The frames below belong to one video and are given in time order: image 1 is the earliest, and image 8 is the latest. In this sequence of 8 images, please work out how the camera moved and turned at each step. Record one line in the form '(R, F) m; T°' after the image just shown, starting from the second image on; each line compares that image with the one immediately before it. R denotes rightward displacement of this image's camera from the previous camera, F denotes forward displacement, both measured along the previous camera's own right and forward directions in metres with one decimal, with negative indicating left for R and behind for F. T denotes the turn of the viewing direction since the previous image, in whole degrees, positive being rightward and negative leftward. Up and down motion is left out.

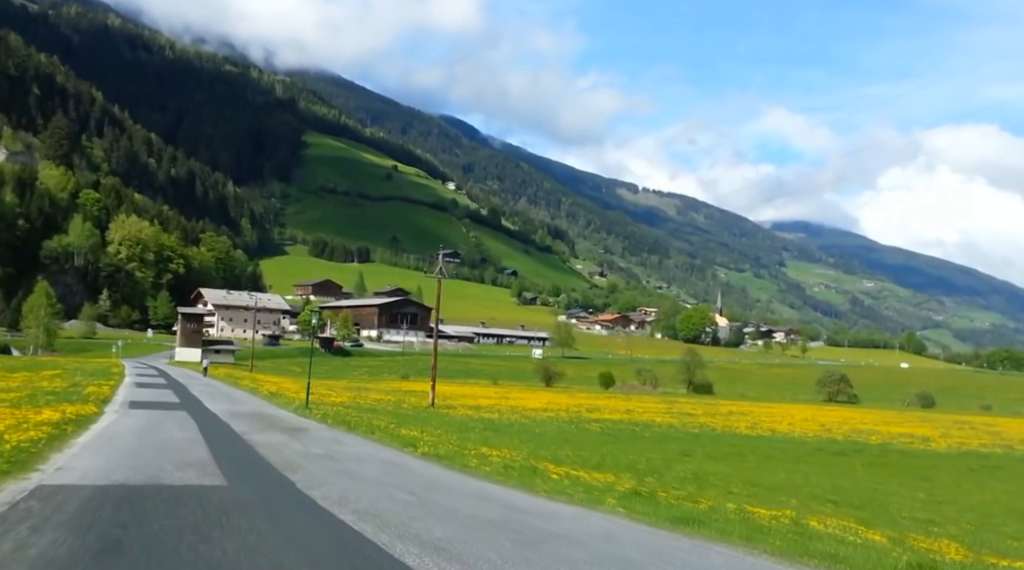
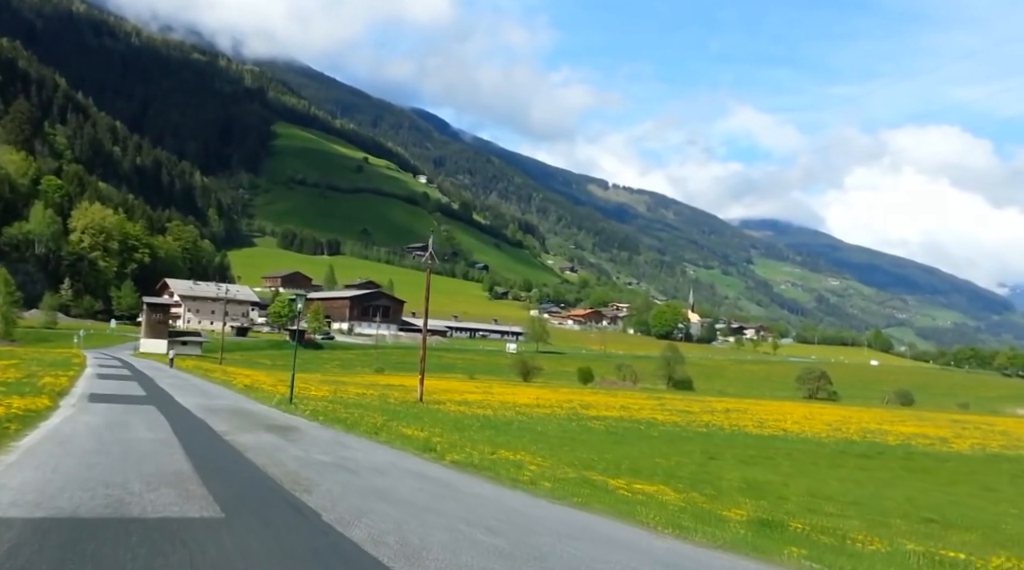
(-0.9, +2.1) m; +2°
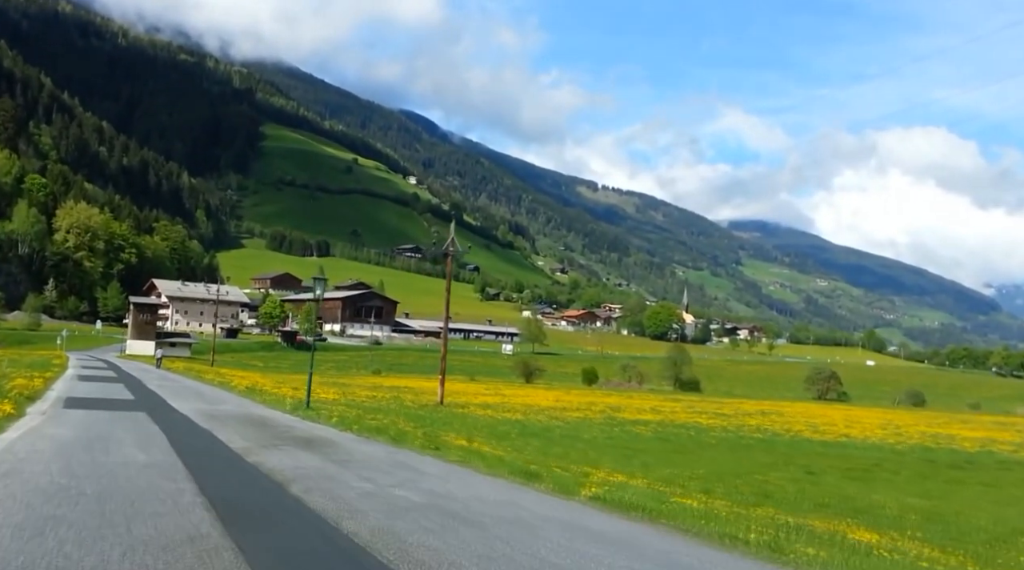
(-1.3, +3.0) m; +1°
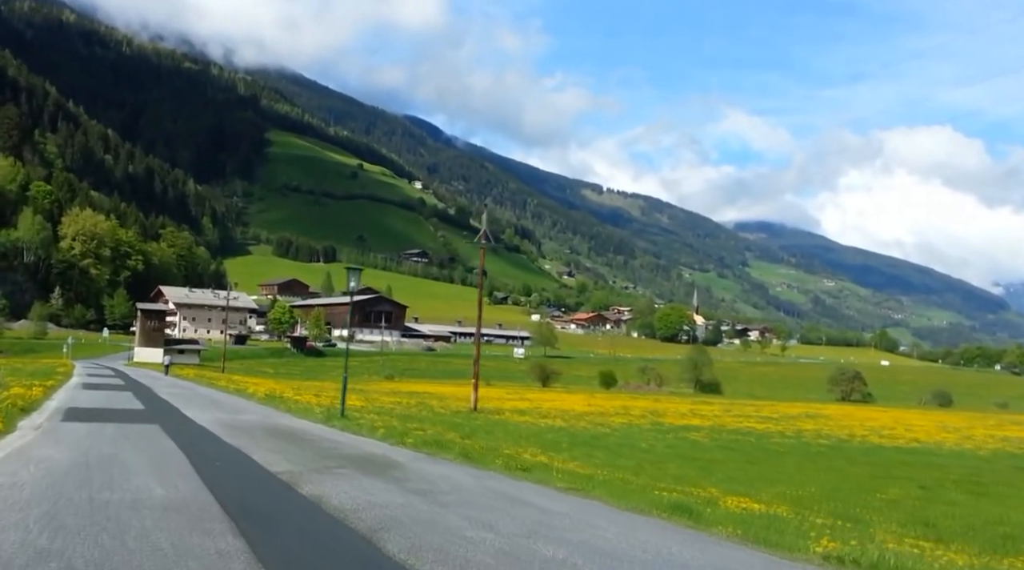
(-0.9, +2.0) m; 0°
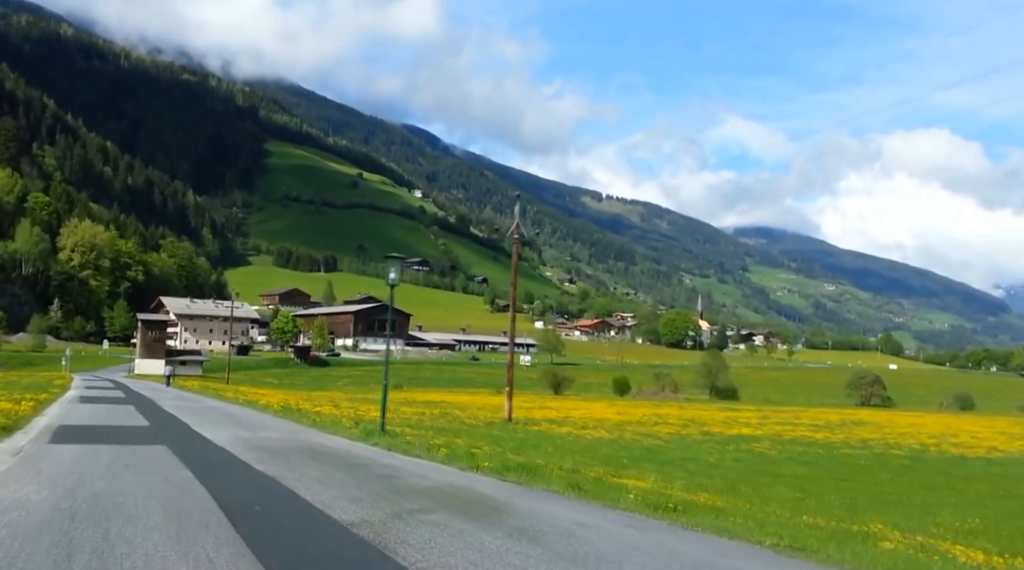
(-1.0, +2.1) m; 0°
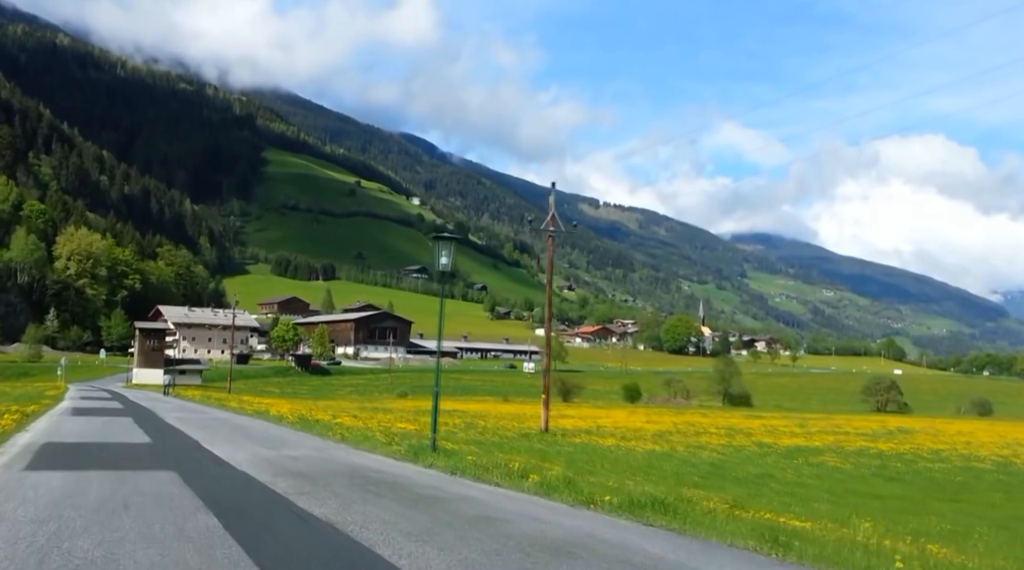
(-0.9, +2.0) m; 0°
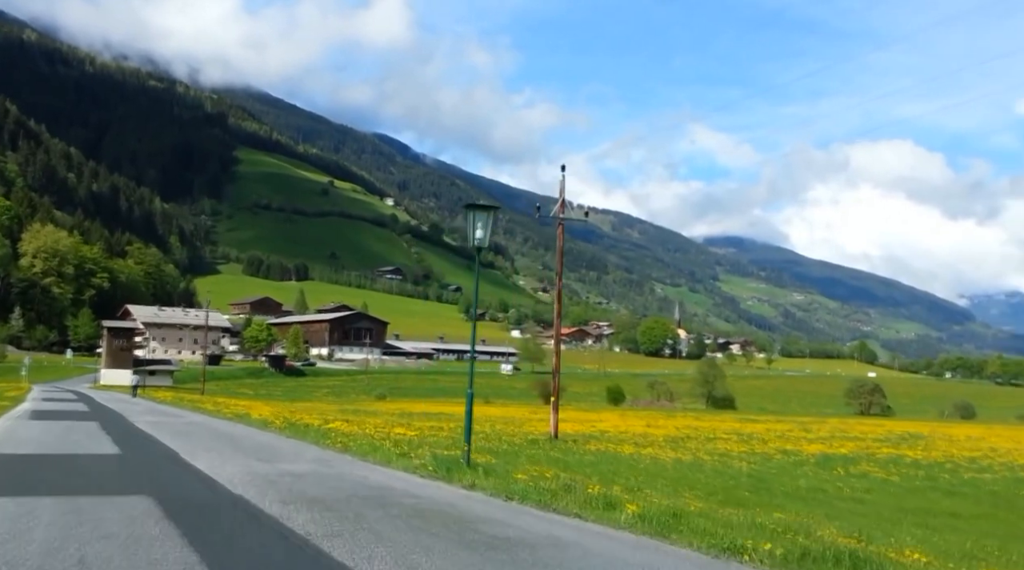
(-0.7, +1.7) m; +2°
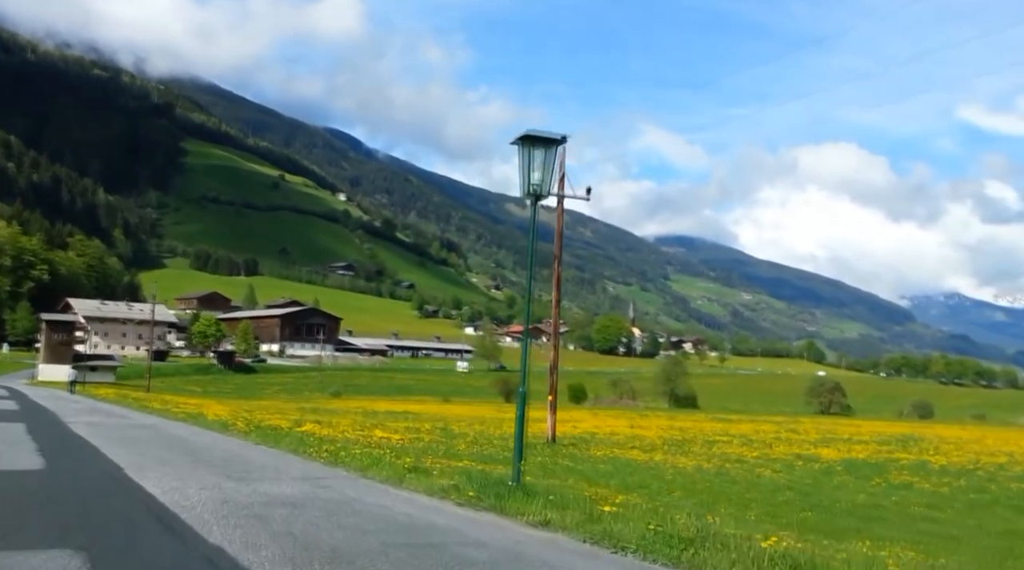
(-0.8, +2.1) m; +3°
